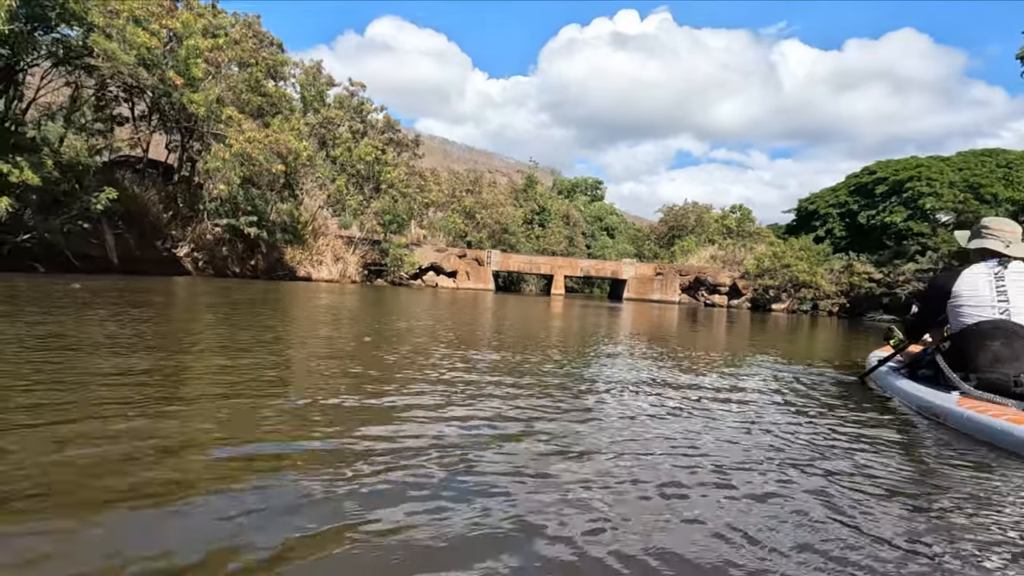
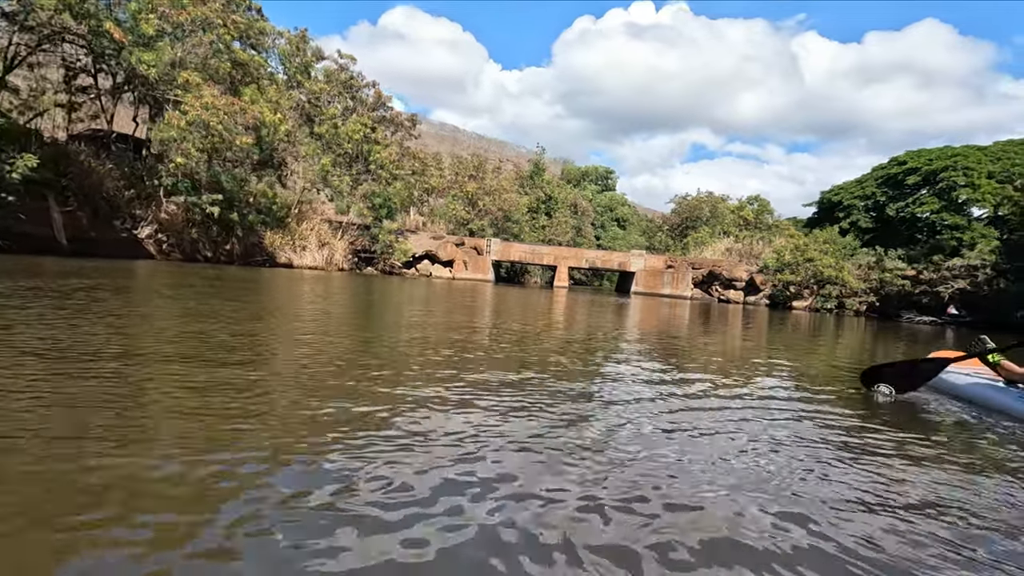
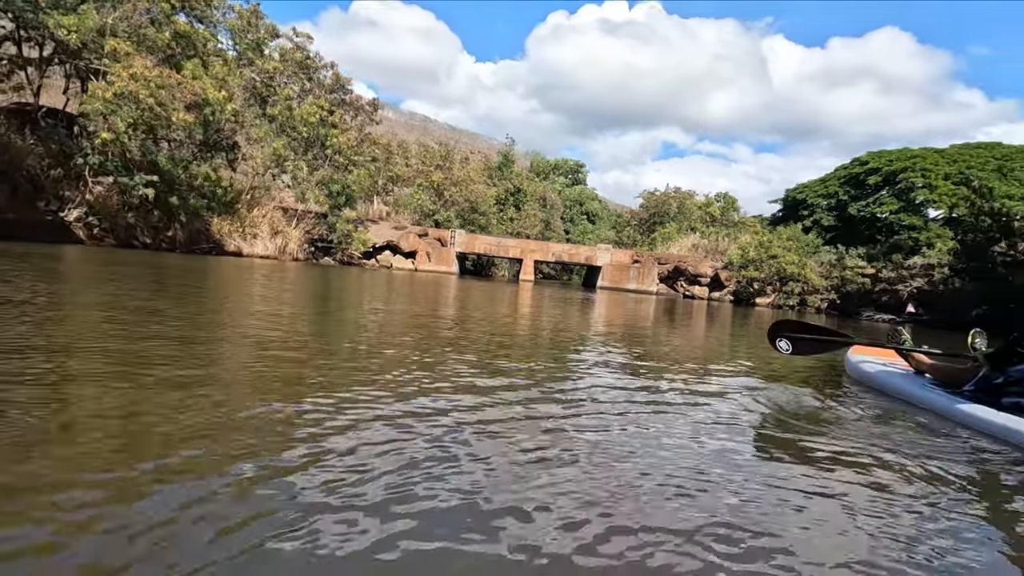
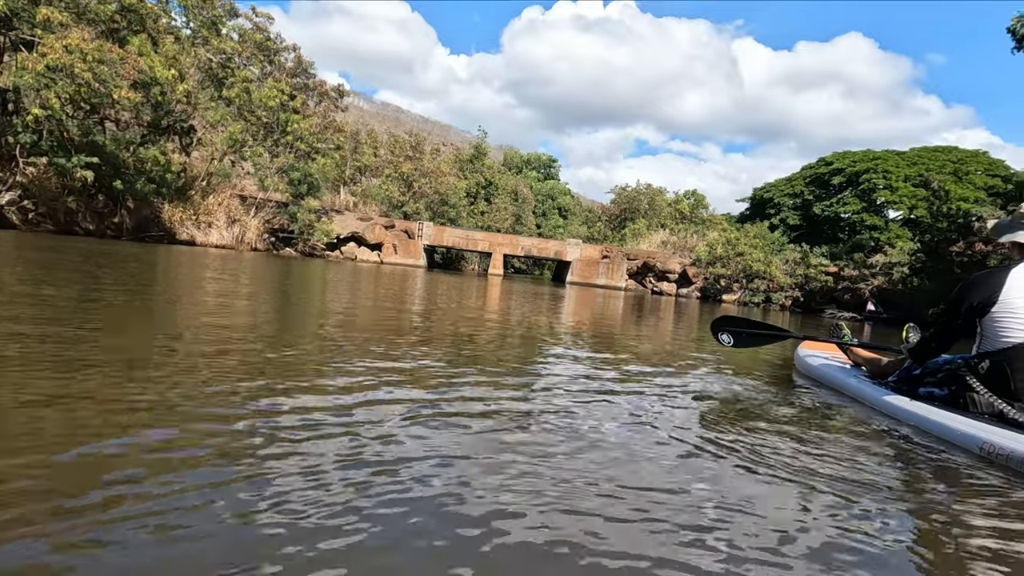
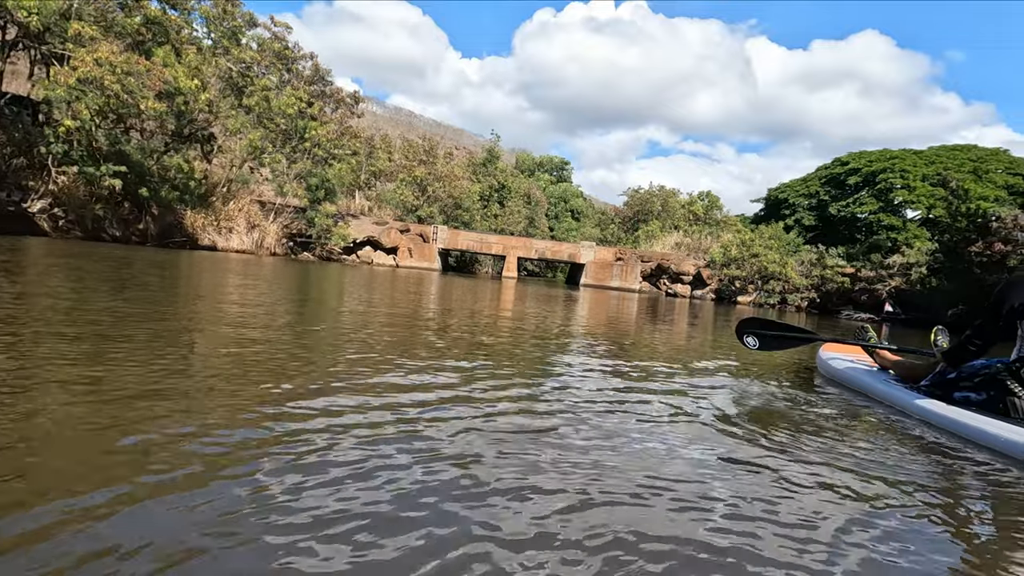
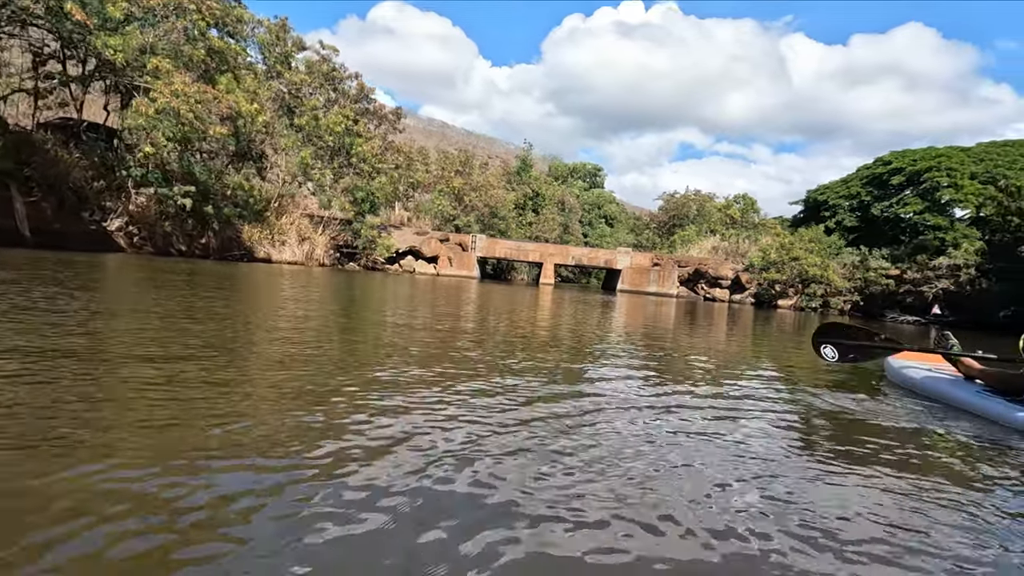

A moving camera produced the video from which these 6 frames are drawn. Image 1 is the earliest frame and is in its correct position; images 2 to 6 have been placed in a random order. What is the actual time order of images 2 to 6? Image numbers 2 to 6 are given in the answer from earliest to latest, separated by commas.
2, 6, 3, 5, 4
